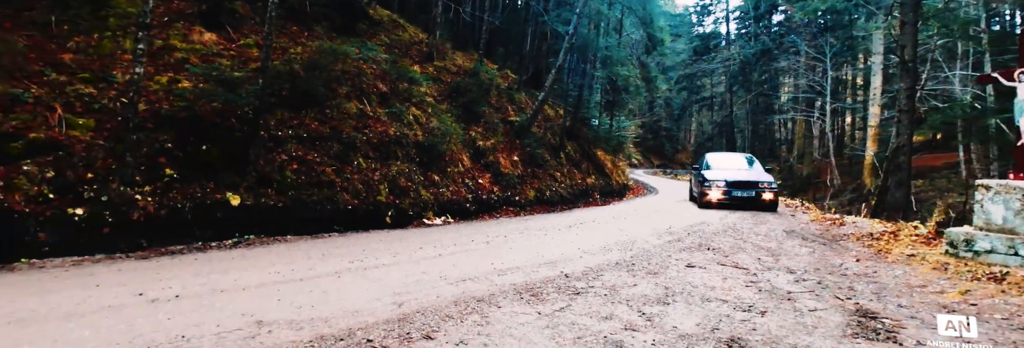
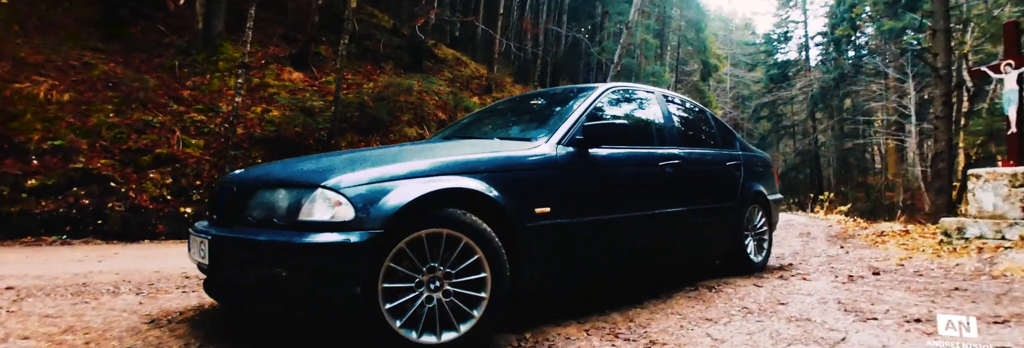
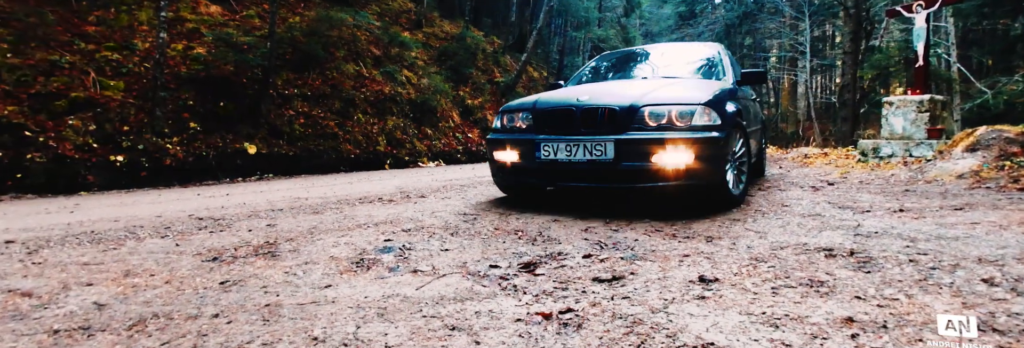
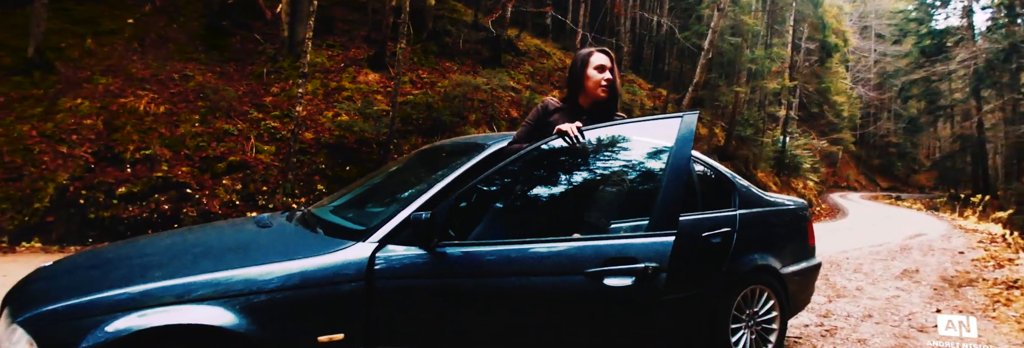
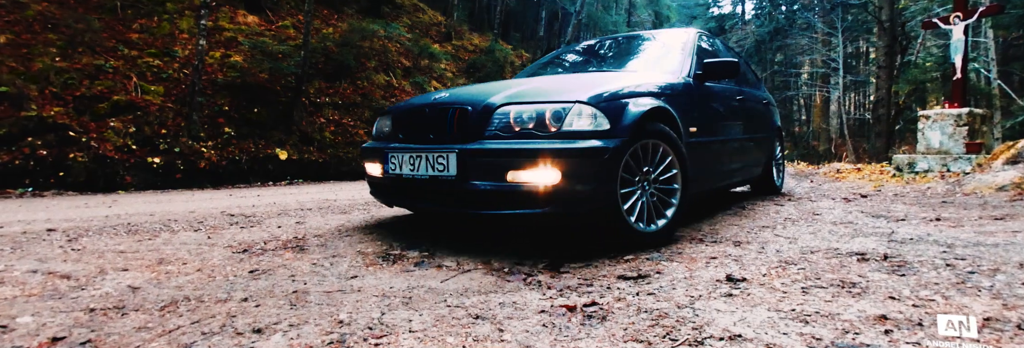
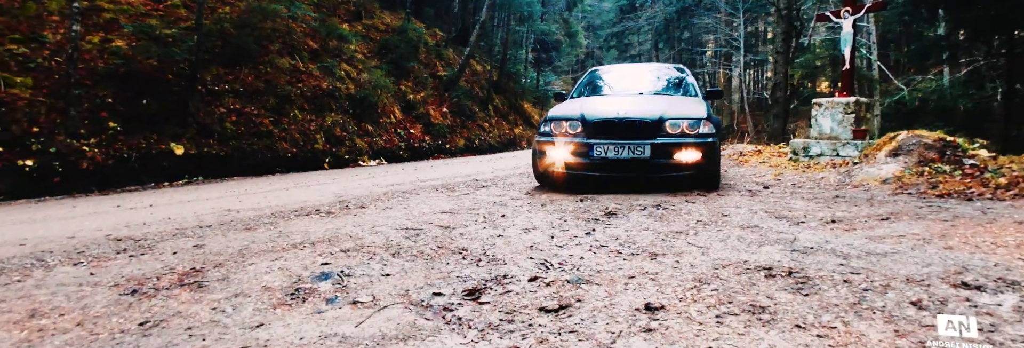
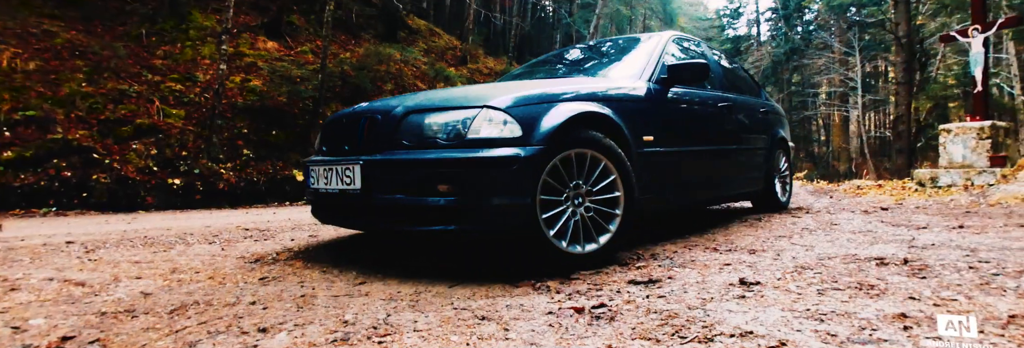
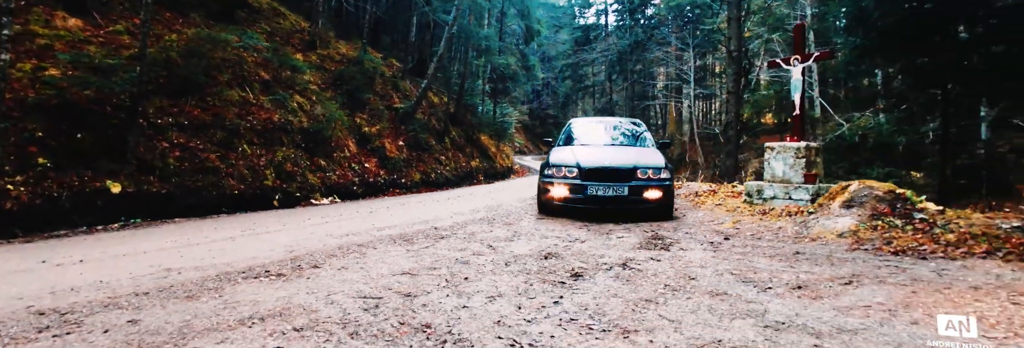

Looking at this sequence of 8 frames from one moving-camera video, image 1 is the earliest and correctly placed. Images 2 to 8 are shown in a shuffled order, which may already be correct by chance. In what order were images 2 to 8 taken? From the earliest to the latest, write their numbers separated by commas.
8, 6, 3, 5, 7, 2, 4
